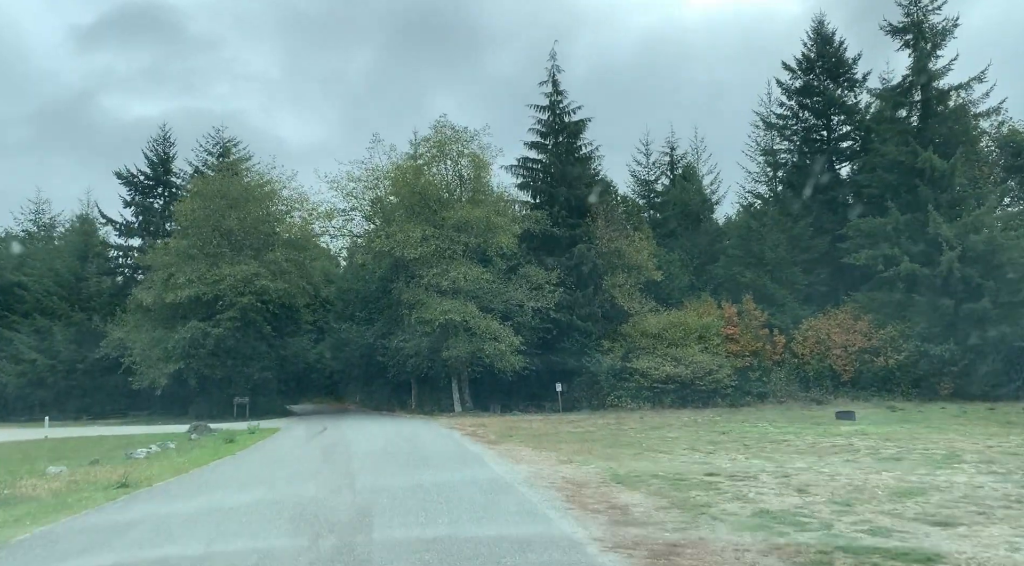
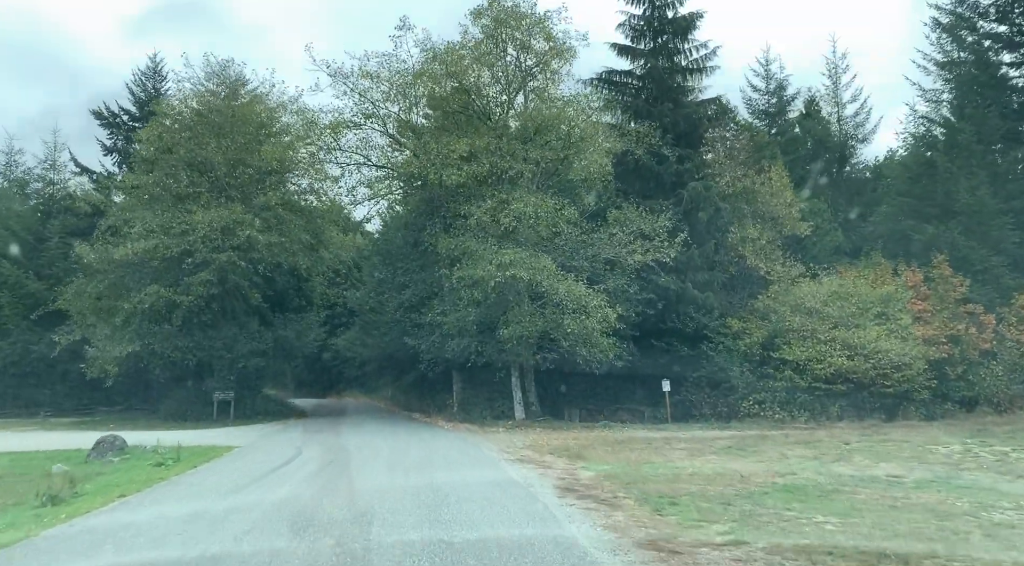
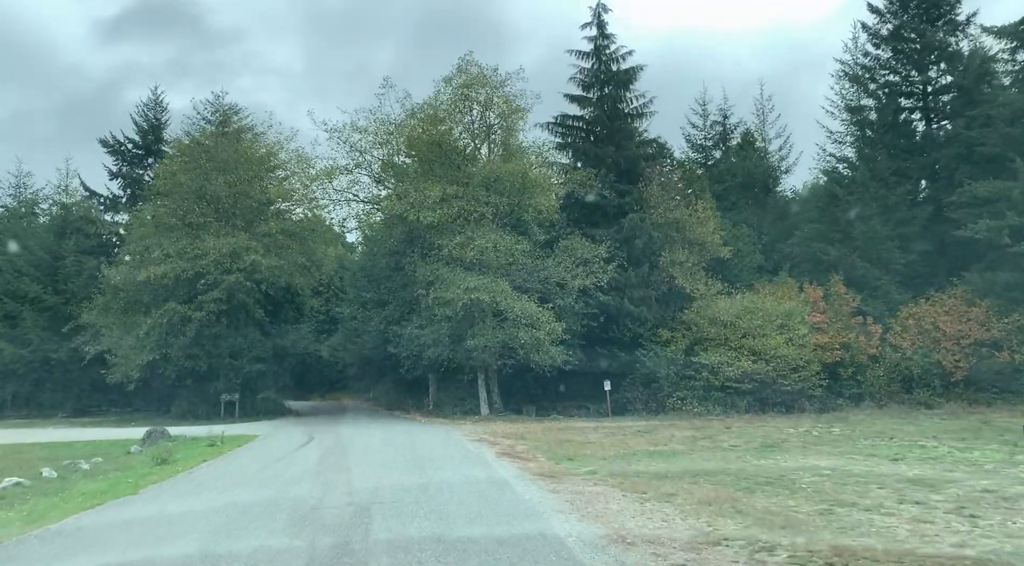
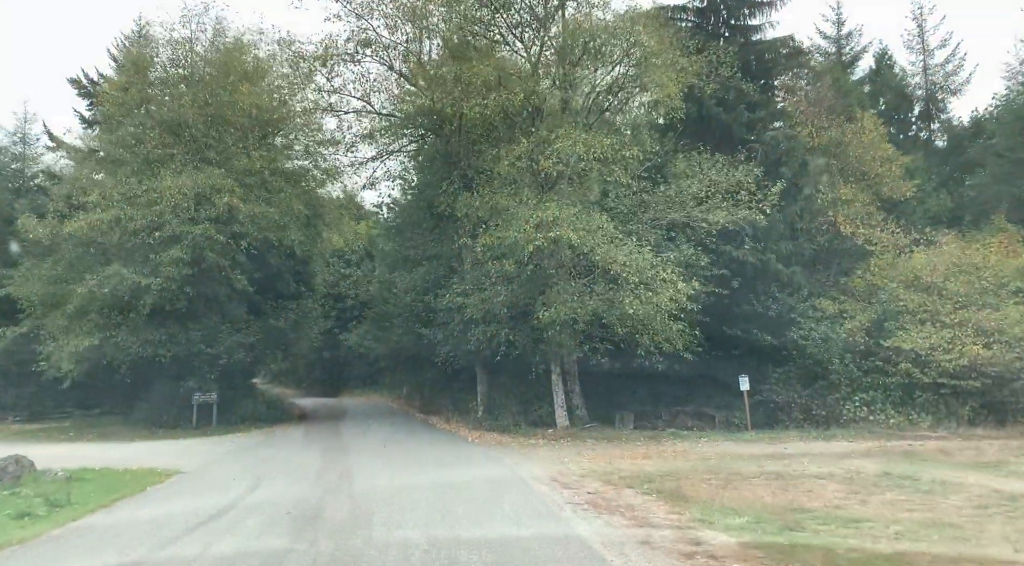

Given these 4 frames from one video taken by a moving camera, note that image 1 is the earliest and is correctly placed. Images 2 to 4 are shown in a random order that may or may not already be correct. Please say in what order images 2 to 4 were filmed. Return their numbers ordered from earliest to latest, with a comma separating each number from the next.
3, 2, 4
